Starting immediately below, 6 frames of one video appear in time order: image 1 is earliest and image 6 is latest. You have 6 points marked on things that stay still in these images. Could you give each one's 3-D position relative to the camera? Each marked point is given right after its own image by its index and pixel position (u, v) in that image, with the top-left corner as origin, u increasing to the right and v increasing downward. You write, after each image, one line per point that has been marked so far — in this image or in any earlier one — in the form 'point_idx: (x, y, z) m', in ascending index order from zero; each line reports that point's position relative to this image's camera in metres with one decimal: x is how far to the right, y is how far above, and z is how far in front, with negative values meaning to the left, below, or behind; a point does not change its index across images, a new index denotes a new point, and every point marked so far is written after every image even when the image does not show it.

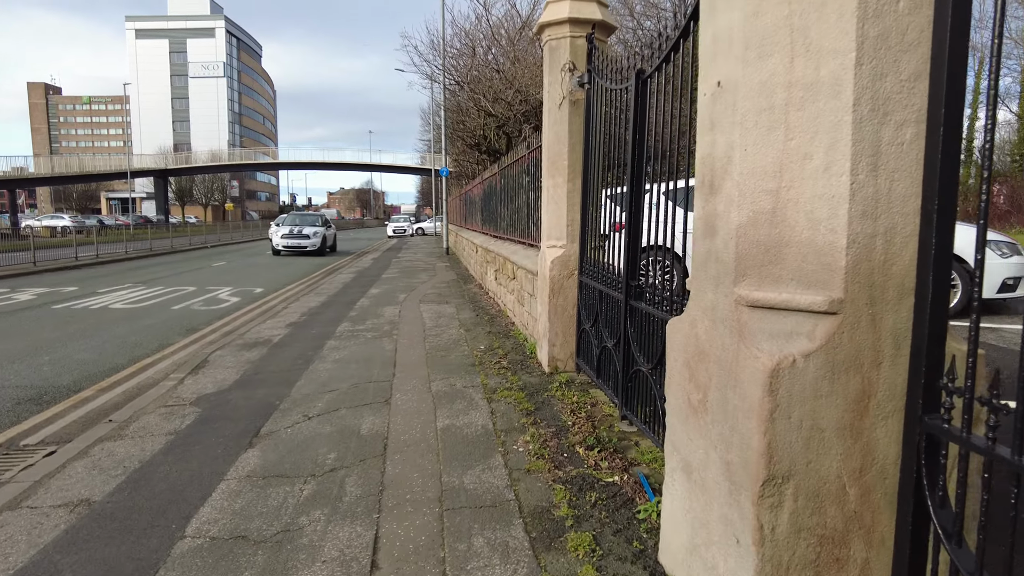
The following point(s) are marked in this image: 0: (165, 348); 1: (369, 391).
0: (-2.7, -0.5, +5.2) m
1: (-0.8, -0.6, +3.7) m
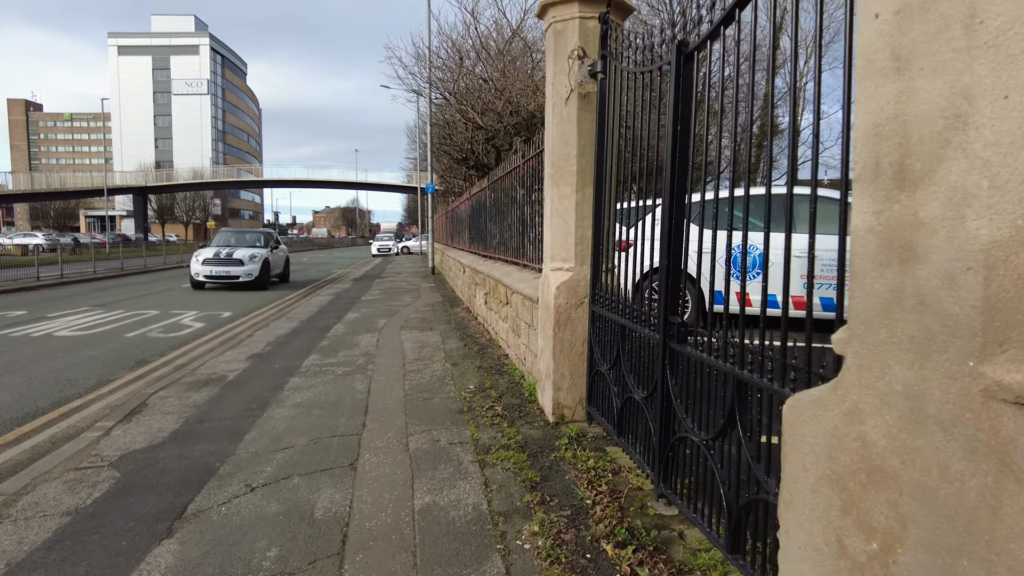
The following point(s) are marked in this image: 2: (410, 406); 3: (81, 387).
0: (-2.7, -0.6, +4.5) m
1: (-0.8, -0.7, +3.0) m
2: (-0.6, -0.6, +3.7) m
3: (-3.0, -0.7, +4.6) m
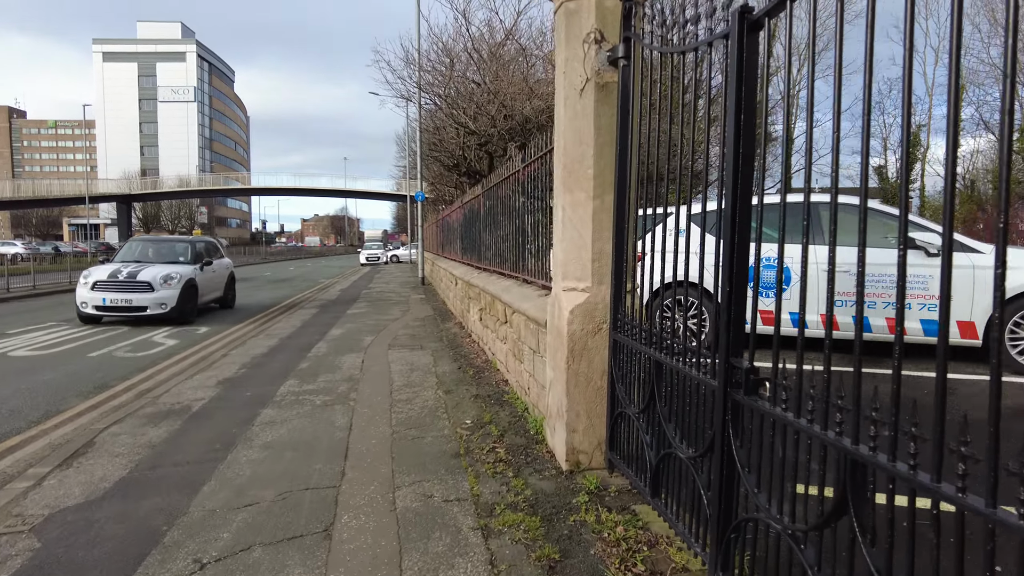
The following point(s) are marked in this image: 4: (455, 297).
0: (-2.7, -0.8, +4.0) m
1: (-0.8, -0.8, +2.5) m
2: (-0.5, -0.7, +3.2) m
3: (-3.0, -0.8, +4.1) m
4: (-1.0, -0.2, +12.0) m
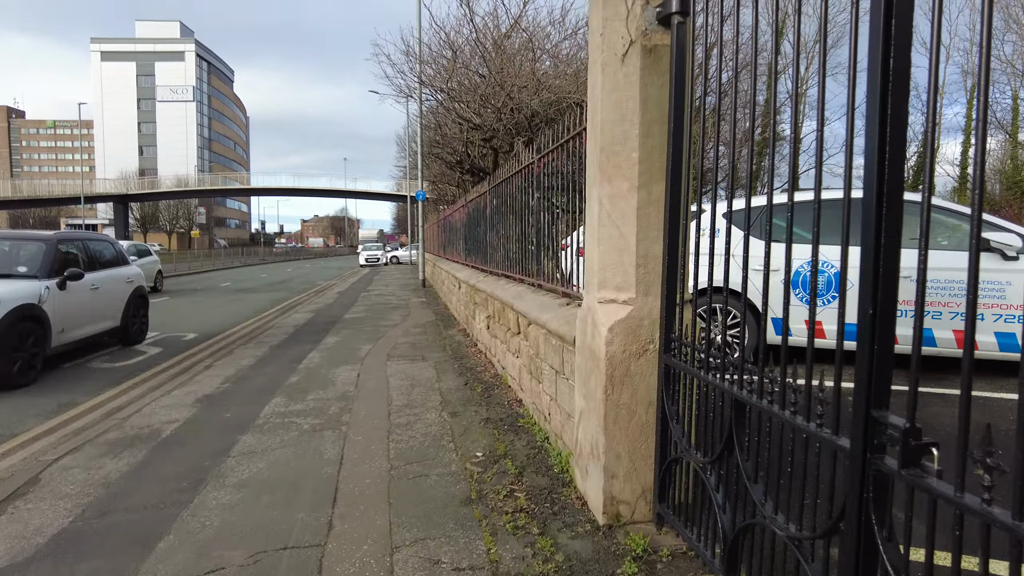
0: (-2.7, -0.8, +3.5) m
1: (-0.7, -0.9, +2.0) m
2: (-0.5, -0.8, +2.7) m
3: (-2.9, -0.8, +3.6) m
4: (-0.9, -0.2, +11.5) m
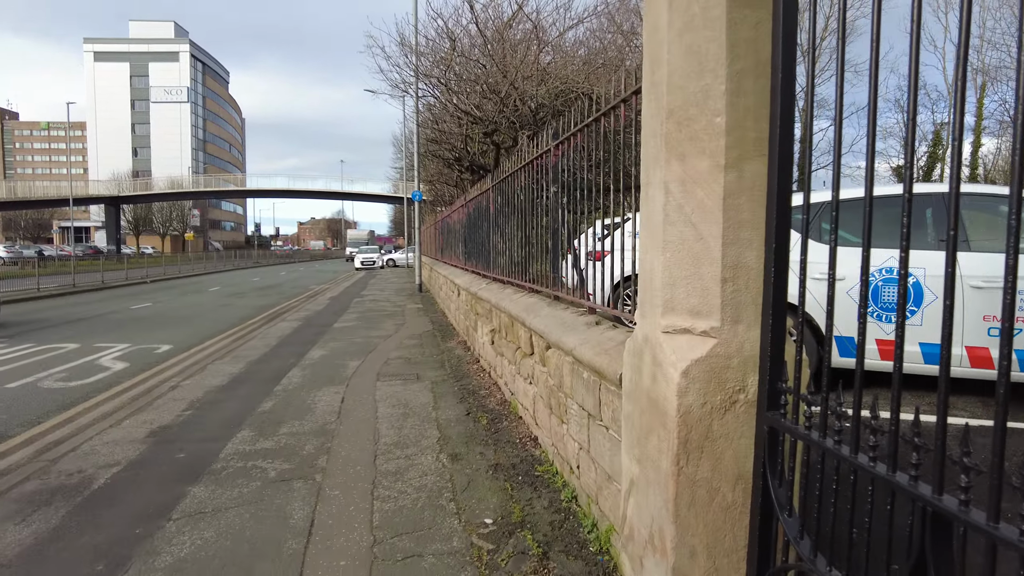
0: (-2.6, -0.9, +2.8) m
1: (-0.6, -0.9, +1.4) m
2: (-0.4, -0.8, +2.1) m
3: (-2.9, -0.9, +2.9) m
4: (-0.9, -0.3, +10.9) m
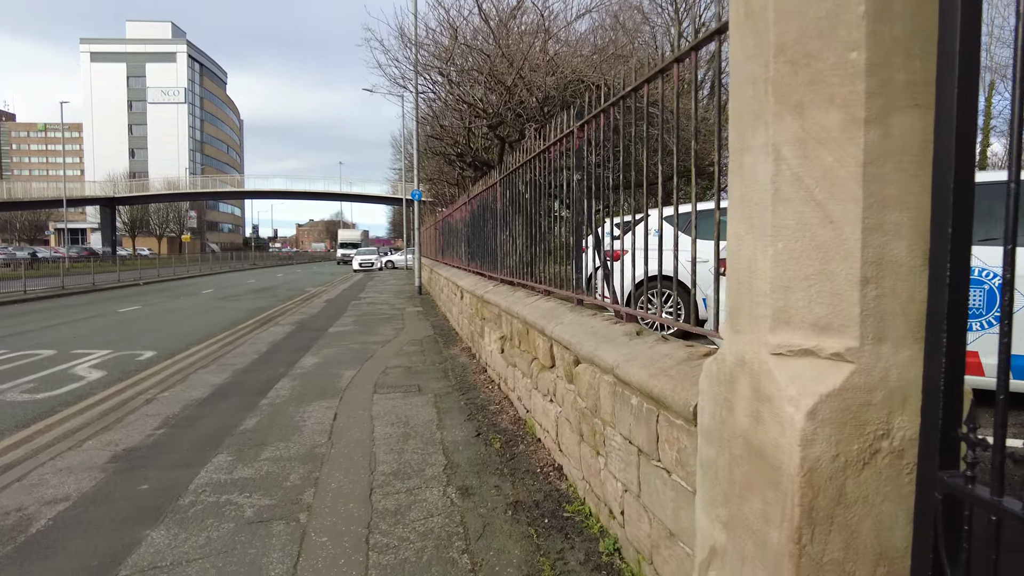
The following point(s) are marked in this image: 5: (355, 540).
0: (-2.5, -0.9, +2.3) m
1: (-0.6, -0.9, +0.9) m
2: (-0.3, -0.8, +1.6) m
3: (-2.8, -0.9, +2.5) m
4: (-0.9, -0.3, +10.4) m
5: (-0.6, -0.9, +2.7) m
